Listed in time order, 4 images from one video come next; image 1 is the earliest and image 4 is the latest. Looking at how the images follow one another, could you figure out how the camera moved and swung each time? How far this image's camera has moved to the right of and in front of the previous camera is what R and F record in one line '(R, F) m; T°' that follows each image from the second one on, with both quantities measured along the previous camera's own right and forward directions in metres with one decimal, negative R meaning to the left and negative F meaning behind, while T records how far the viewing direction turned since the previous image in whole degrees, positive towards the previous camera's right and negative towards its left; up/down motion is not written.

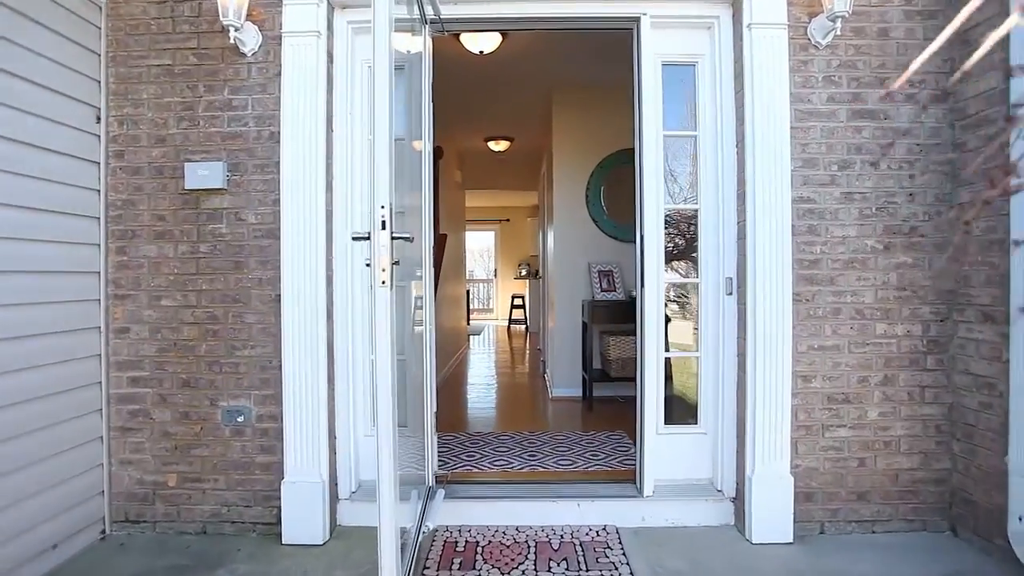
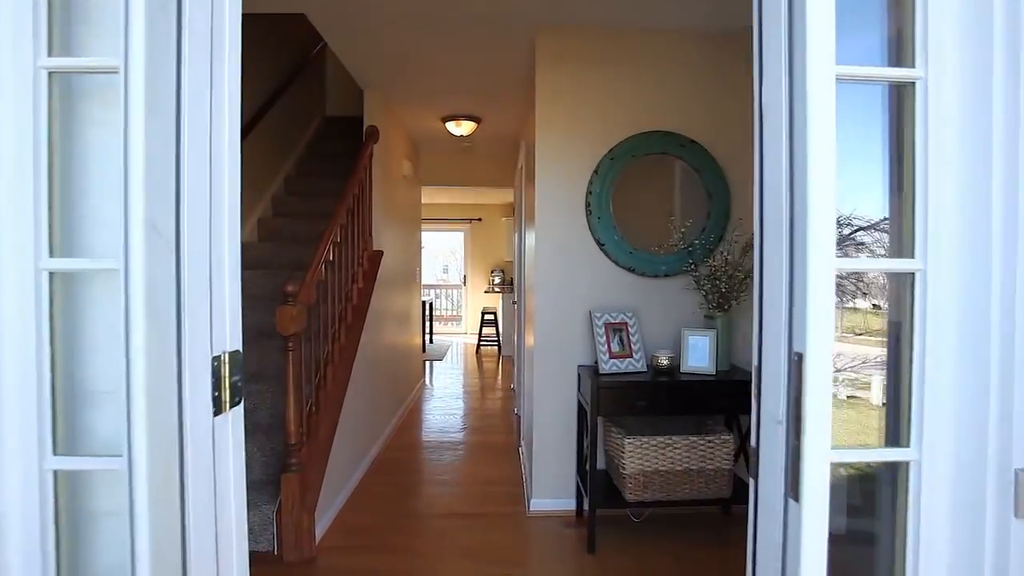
(+0.1, +1.4) m; +3°
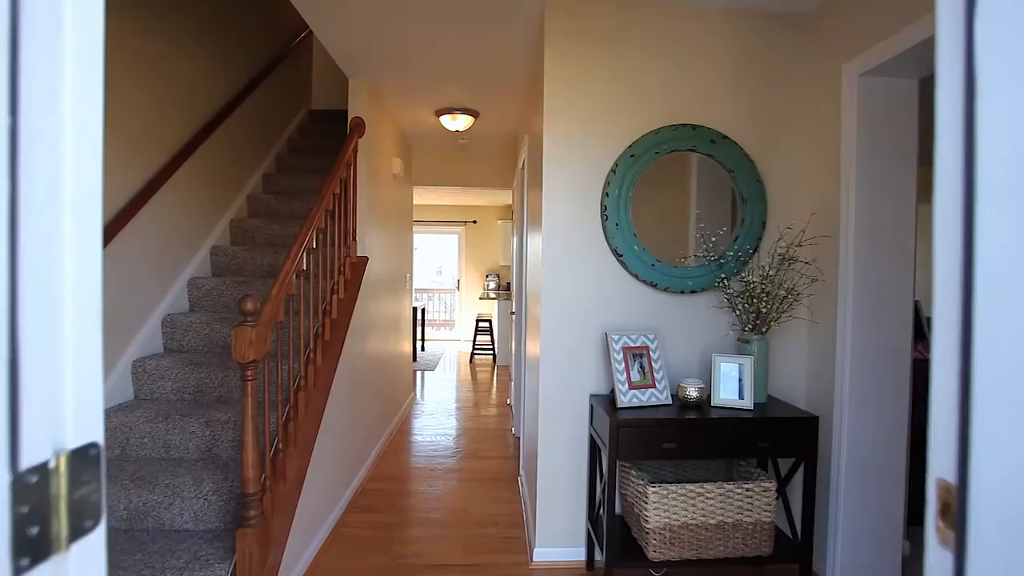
(0.0, +0.4) m; +1°
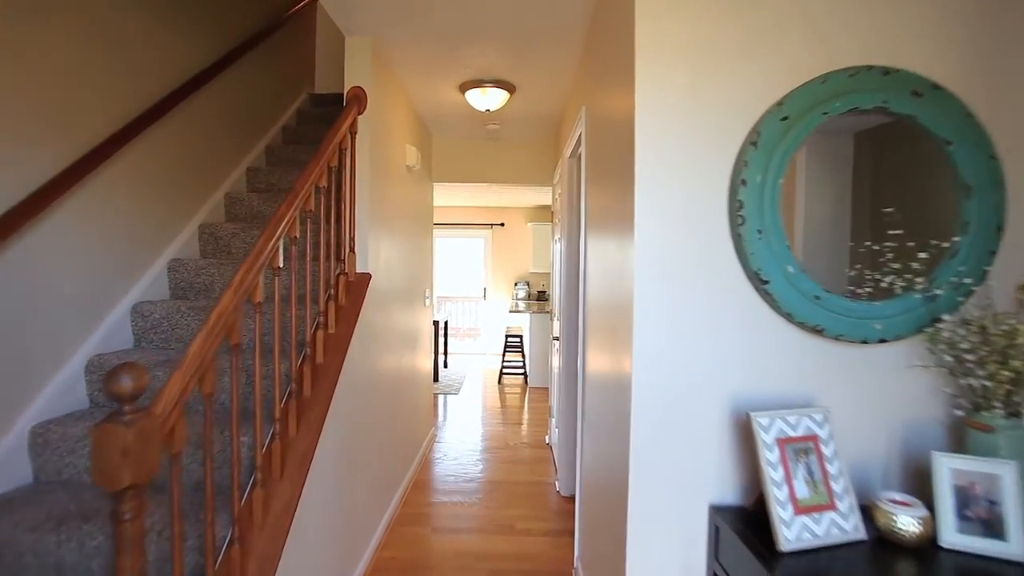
(-0.1, +0.9) m; -2°
